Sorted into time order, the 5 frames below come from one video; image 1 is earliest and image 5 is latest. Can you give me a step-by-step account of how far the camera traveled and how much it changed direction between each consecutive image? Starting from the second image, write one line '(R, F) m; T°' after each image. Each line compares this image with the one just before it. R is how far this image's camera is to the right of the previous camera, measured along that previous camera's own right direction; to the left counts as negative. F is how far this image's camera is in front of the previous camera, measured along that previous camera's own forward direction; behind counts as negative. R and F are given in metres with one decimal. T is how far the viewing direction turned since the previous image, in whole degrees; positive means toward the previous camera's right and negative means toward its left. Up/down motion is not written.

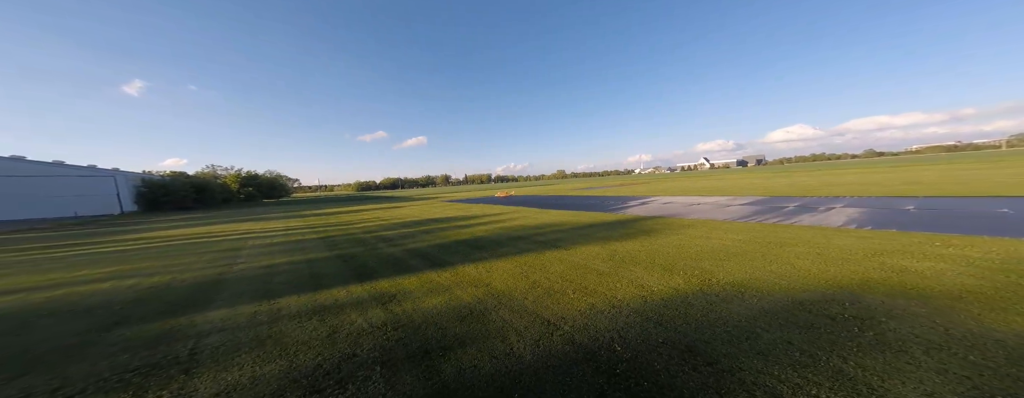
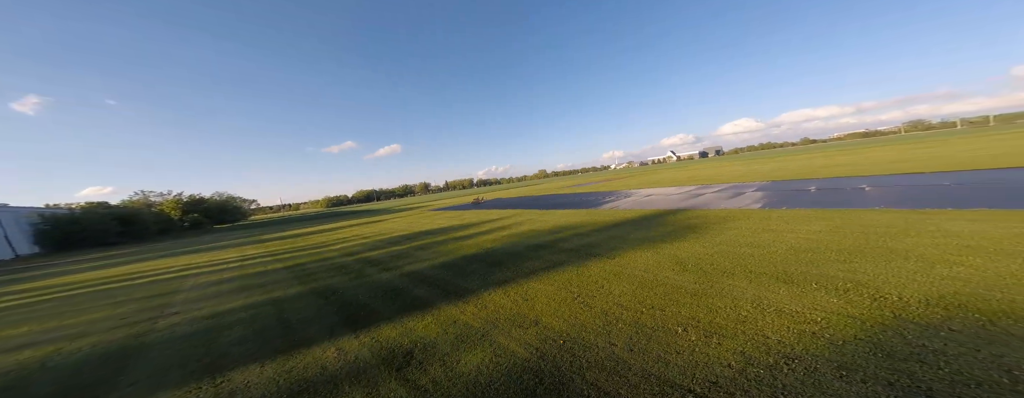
(-1.0, +1.4) m; +5°
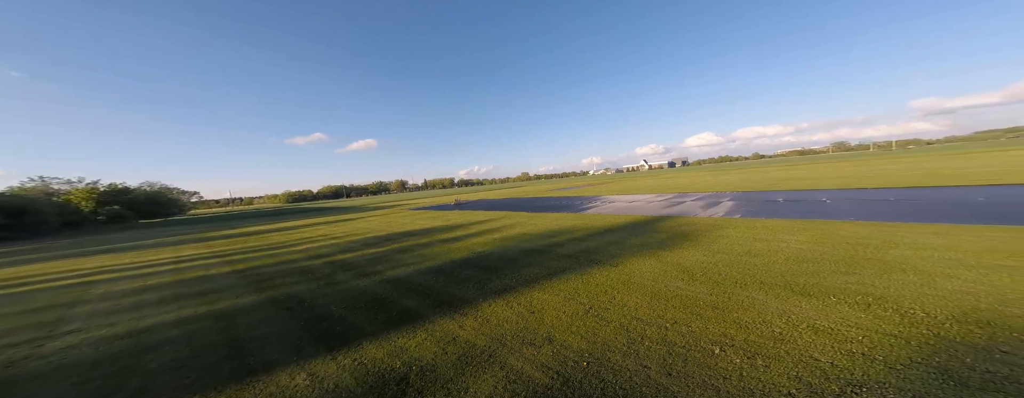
(-0.5, +0.4) m; +5°
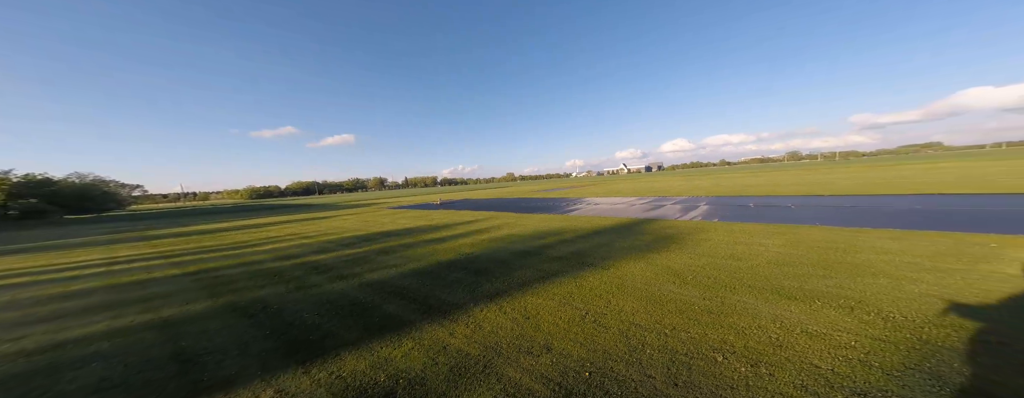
(-0.2, +0.2) m; +4°
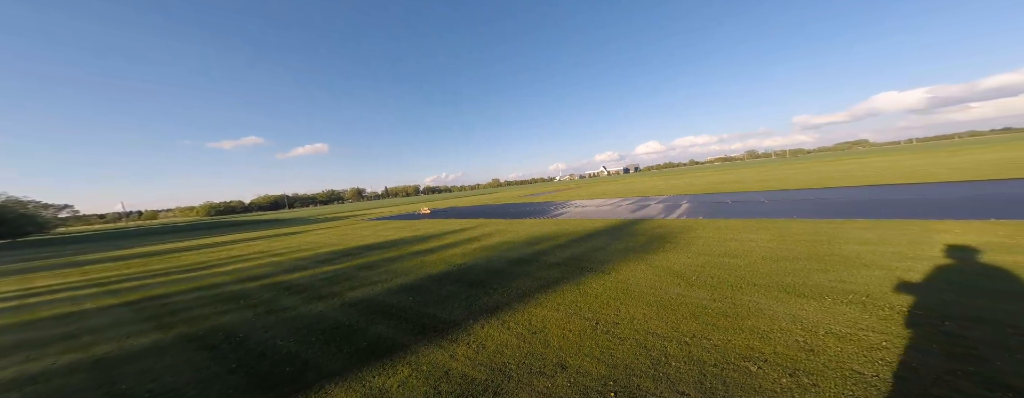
(-0.3, +0.3) m; +4°
